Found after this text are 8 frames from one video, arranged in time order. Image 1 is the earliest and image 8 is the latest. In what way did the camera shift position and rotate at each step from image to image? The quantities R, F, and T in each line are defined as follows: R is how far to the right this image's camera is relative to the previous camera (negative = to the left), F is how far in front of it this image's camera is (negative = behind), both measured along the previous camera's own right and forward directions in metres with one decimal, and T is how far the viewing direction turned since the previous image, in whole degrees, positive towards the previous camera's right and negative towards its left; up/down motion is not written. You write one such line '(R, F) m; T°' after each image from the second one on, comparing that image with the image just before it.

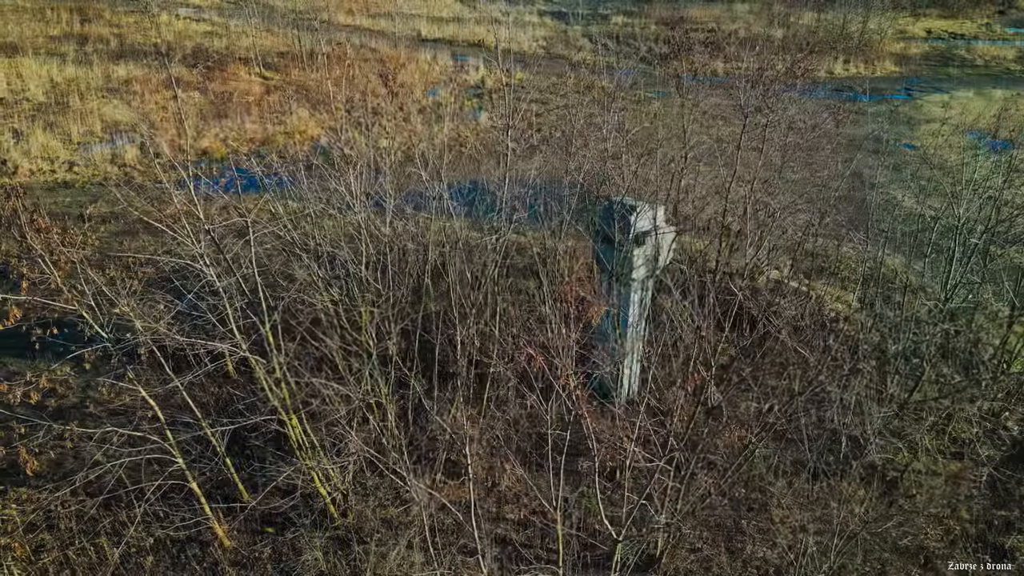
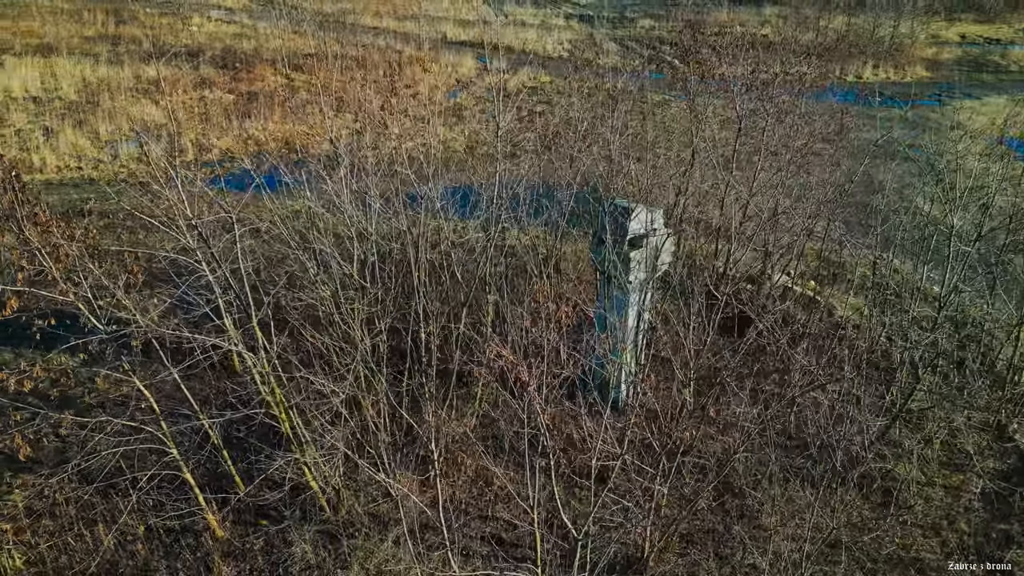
(+0.3, 0.0) m; -2°
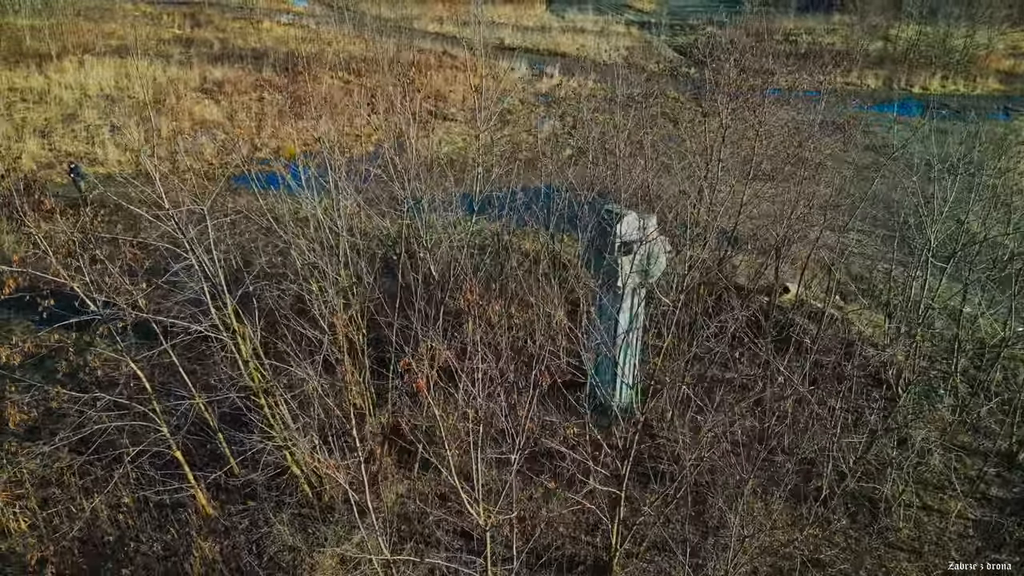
(+0.8, -0.1) m; -5°
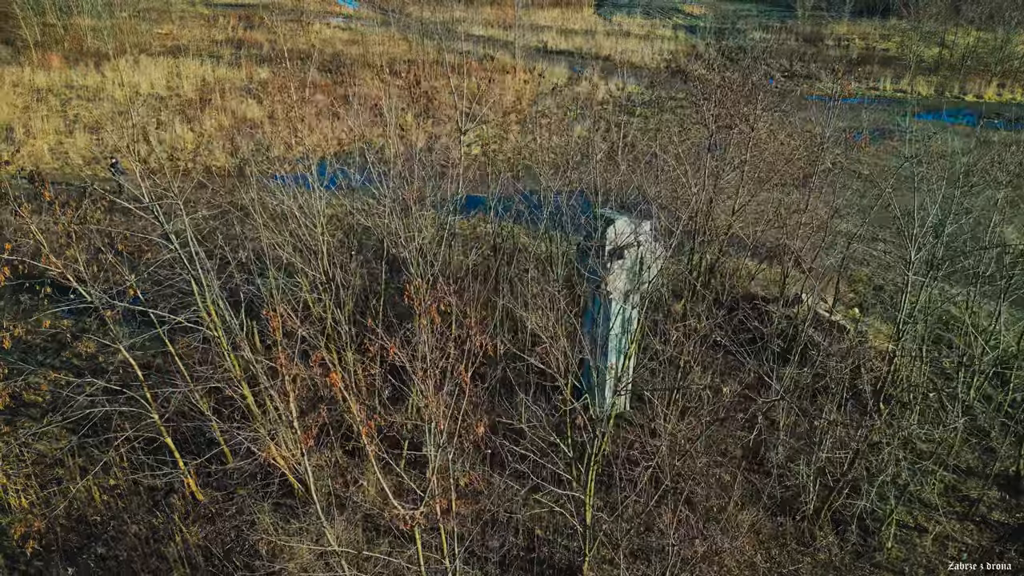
(+0.6, 0.0) m; -4°
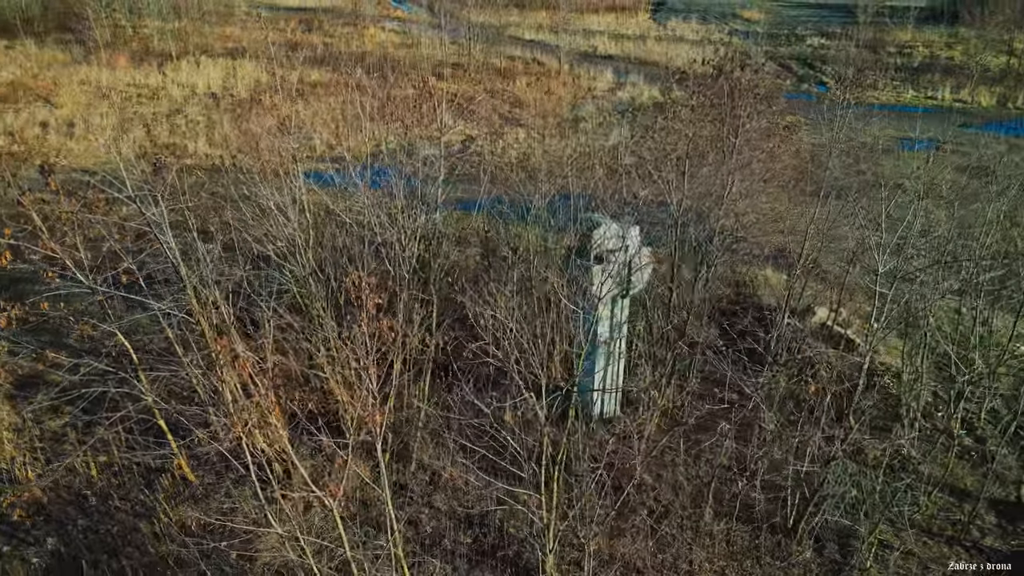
(+0.8, -0.1) m; -5°
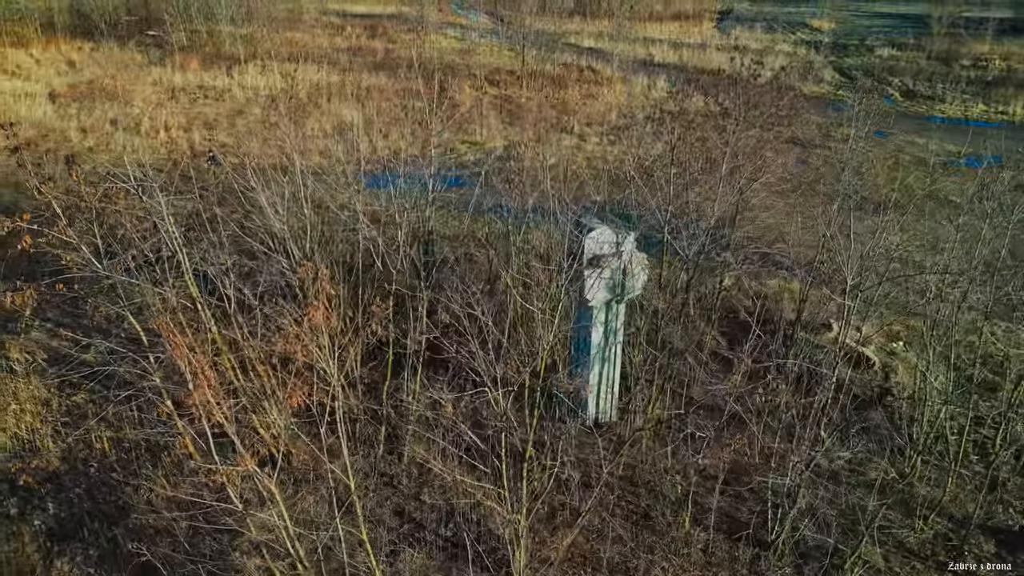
(+0.8, -0.1) m; -5°
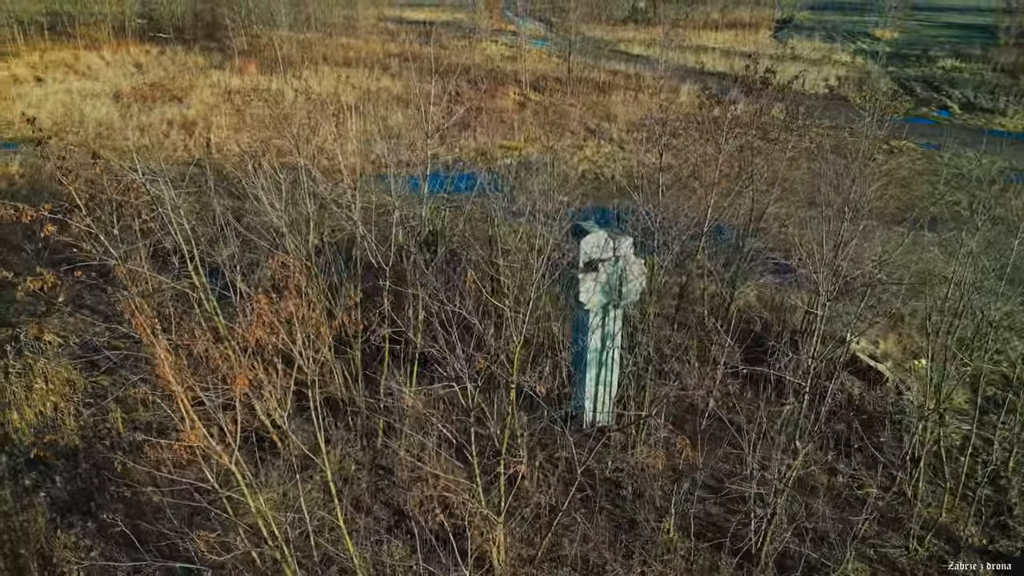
(+0.6, -0.1) m; -4°
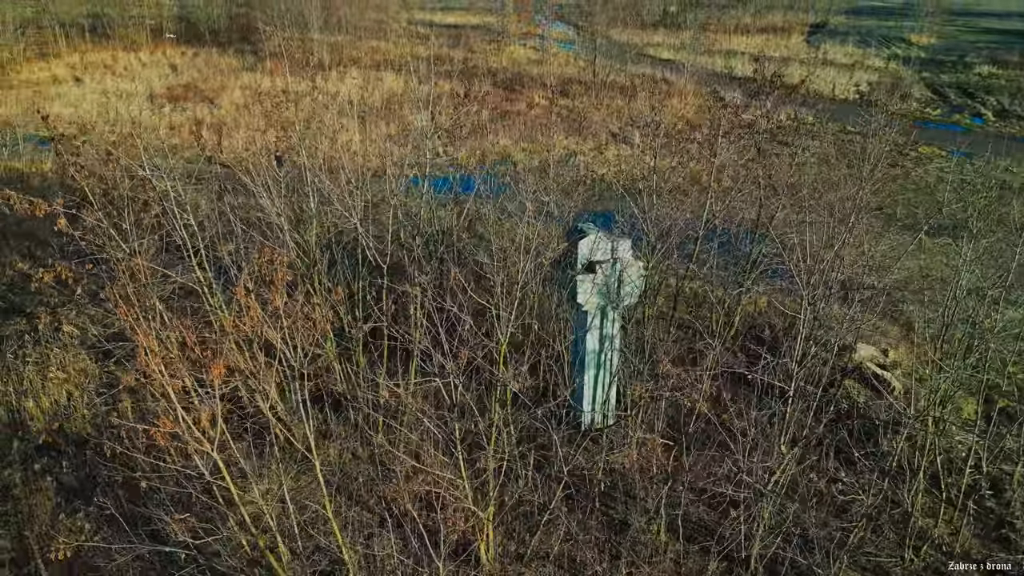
(+0.4, -0.1) m; -2°
